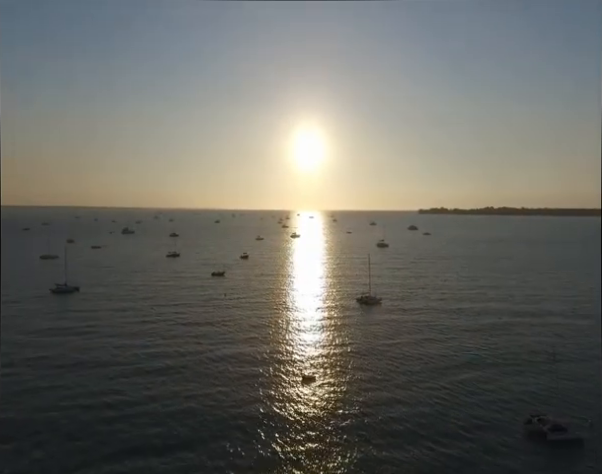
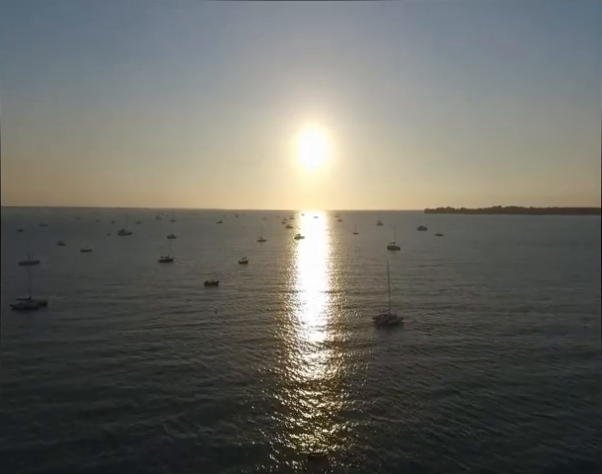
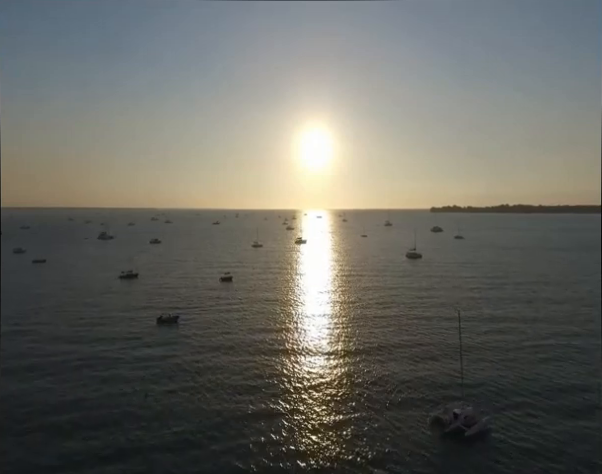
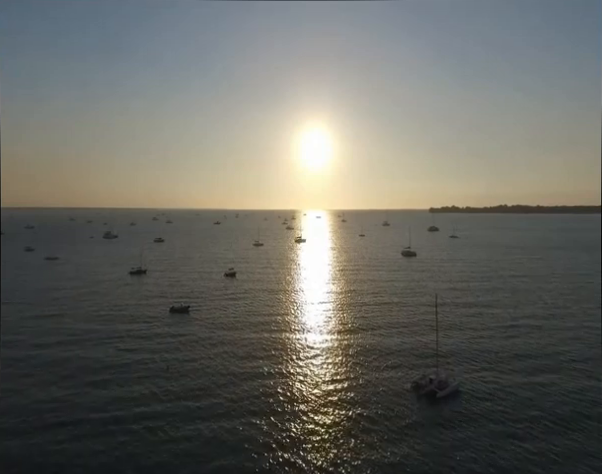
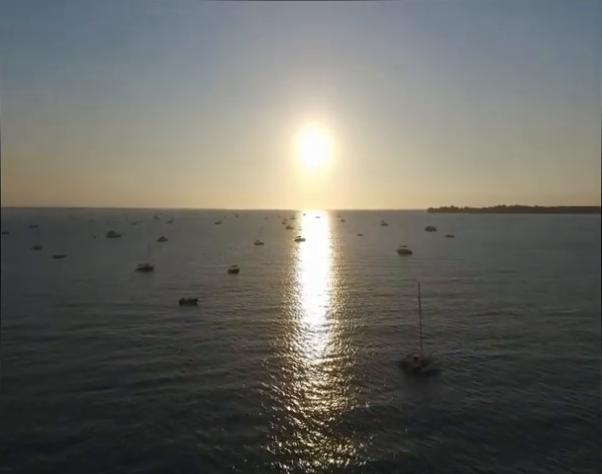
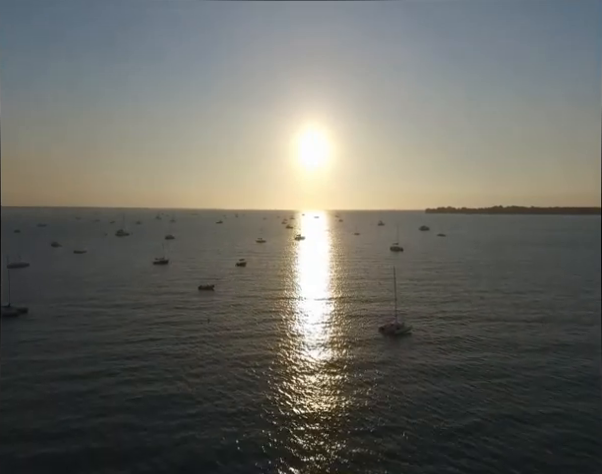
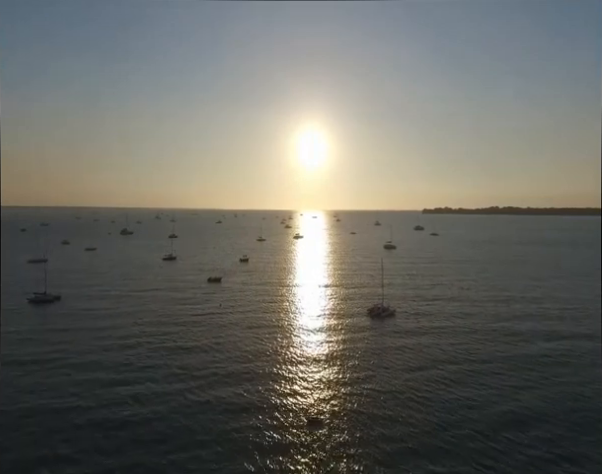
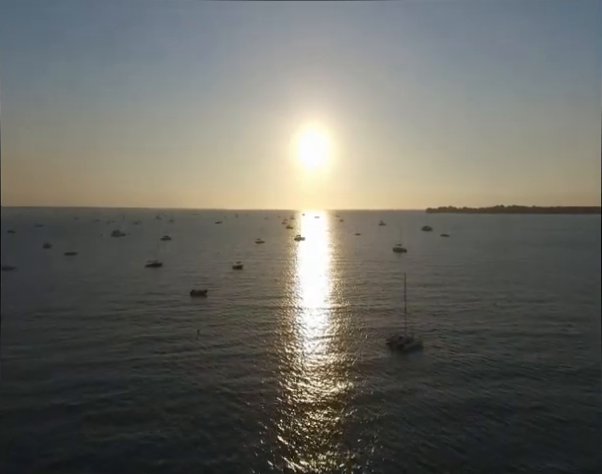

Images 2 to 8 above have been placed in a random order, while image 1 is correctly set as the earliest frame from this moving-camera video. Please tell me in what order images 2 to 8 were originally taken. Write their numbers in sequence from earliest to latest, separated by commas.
7, 2, 6, 8, 5, 4, 3
